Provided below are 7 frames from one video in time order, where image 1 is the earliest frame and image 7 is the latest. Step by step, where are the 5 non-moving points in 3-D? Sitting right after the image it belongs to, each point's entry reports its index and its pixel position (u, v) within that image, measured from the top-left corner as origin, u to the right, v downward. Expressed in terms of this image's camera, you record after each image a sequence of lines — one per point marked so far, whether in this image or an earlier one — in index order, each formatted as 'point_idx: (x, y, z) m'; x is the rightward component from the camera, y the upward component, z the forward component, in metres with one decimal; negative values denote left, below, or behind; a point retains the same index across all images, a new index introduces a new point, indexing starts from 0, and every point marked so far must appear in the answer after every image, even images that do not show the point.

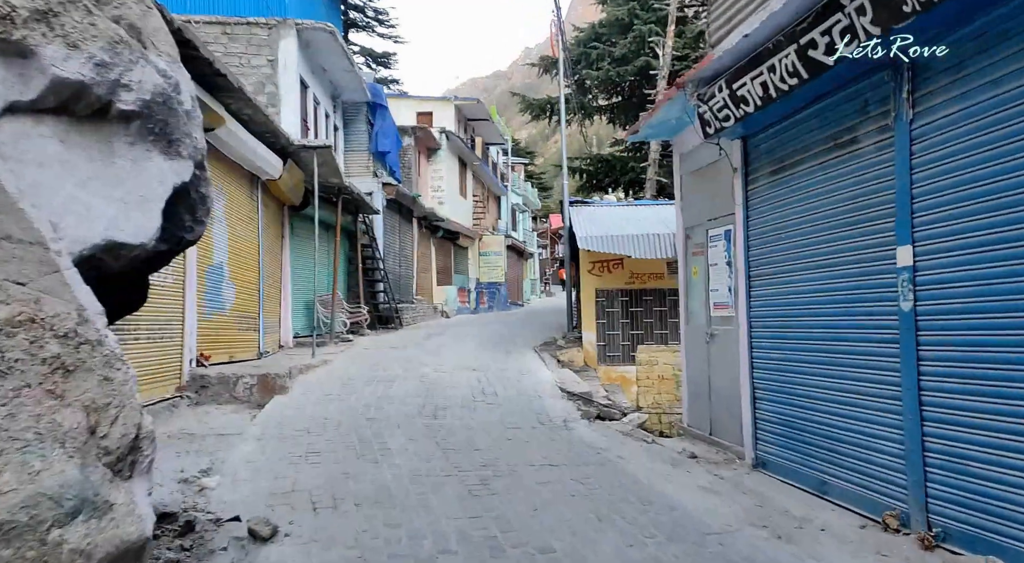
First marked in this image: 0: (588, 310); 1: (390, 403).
0: (+1.4, -0.5, +15.3) m
1: (-1.4, -1.4, +9.6) m
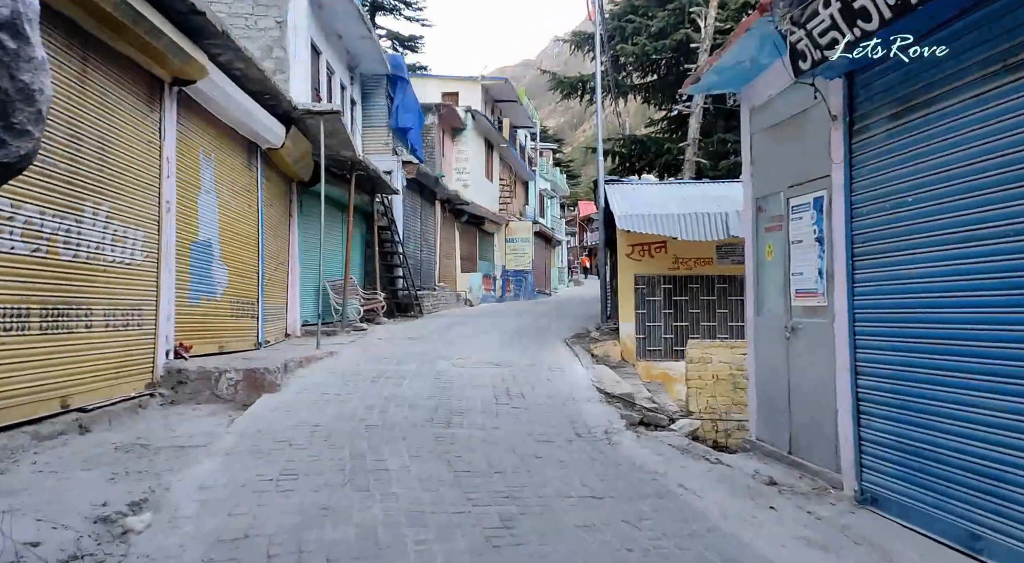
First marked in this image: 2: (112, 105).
0: (+1.9, -0.3, +13.7) m
1: (-1.1, -1.2, +8.1) m
2: (-3.6, +1.6, +7.6) m
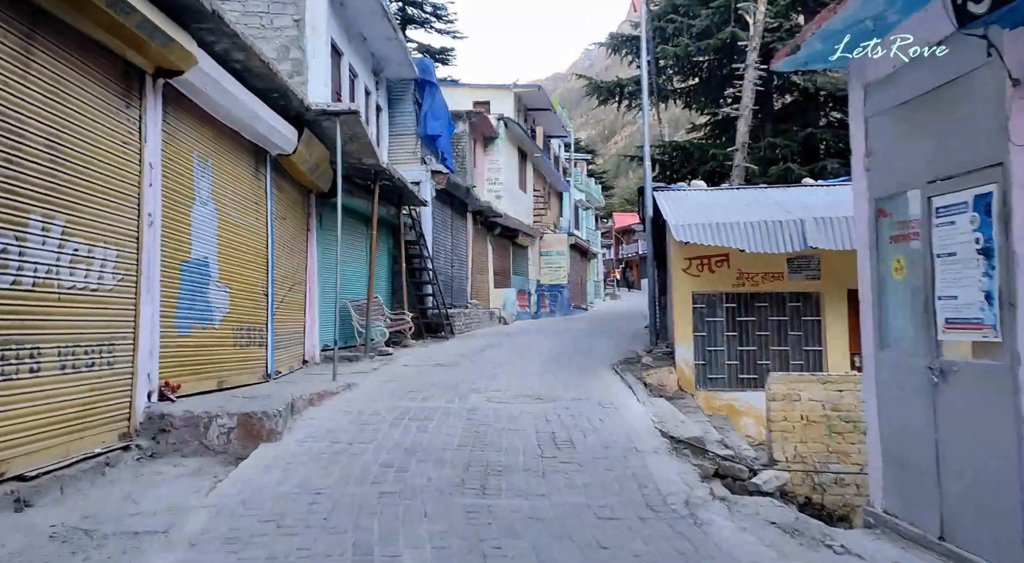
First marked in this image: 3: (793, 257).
0: (+2.5, -0.5, +12.1) m
1: (-0.7, -1.4, +6.6) m
2: (-3.3, +1.4, +6.2) m
3: (+4.0, +0.3, +11.9) m
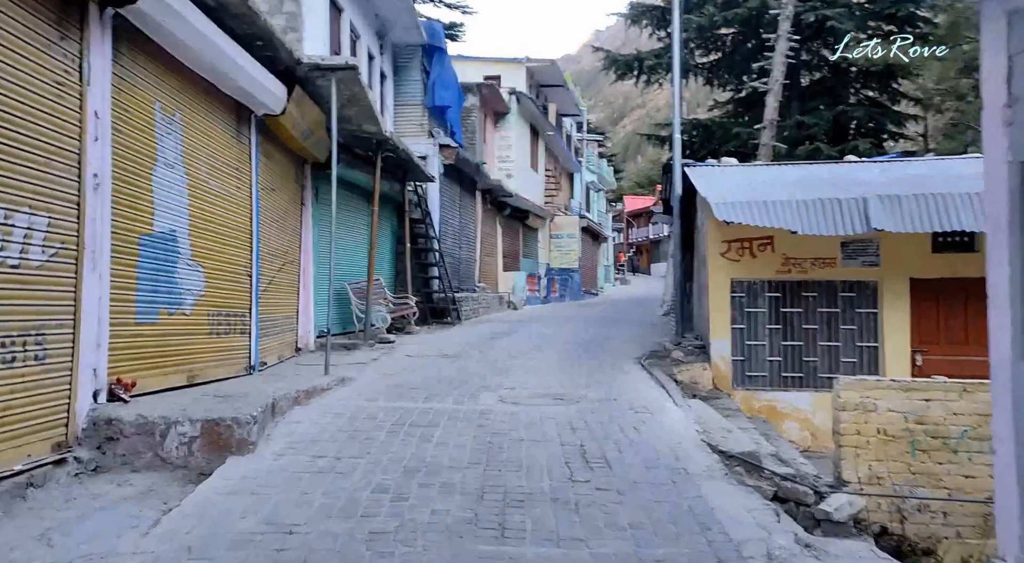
0: (+2.7, -0.3, +10.8) m
1: (-0.6, -1.3, +5.3) m
2: (-3.1, +1.5, +4.9) m
3: (+4.2, +0.5, +10.5) m
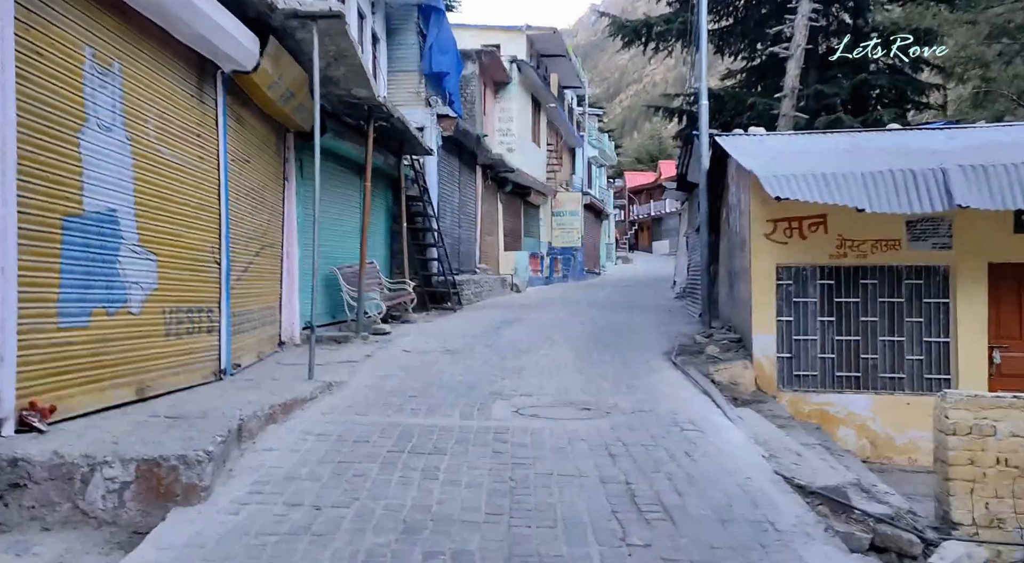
0: (+2.8, -0.2, +9.4) m
1: (-0.4, -1.3, +3.9) m
2: (-2.9, +1.5, +3.4) m
3: (+4.3, +0.7, +9.1) m
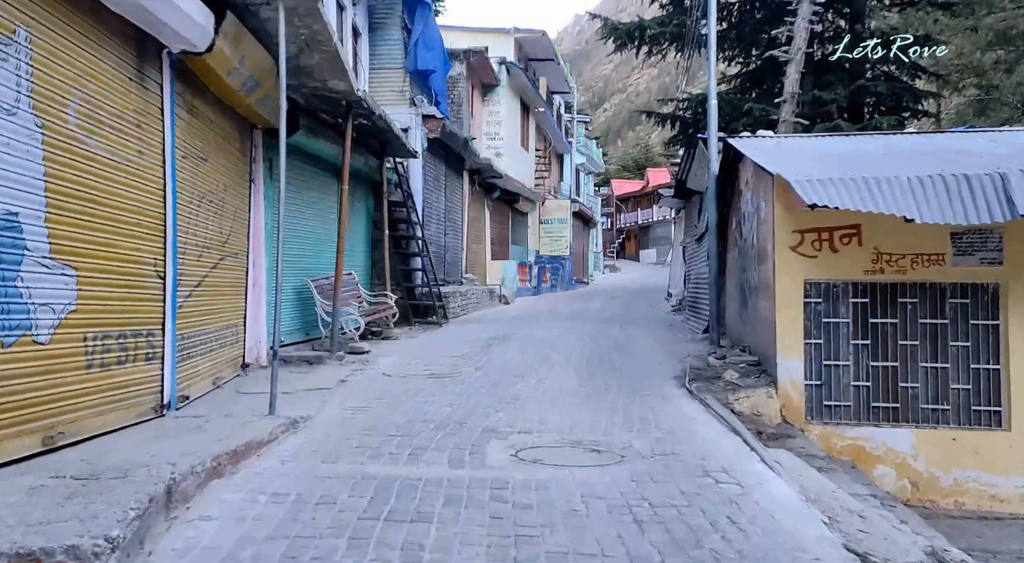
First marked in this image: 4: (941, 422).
0: (+2.7, -0.4, +8.3) m
1: (-0.4, -1.4, +2.8) m
2: (-2.8, +1.4, +2.3) m
3: (+4.3, +0.5, +8.1) m
4: (+4.2, -1.4, +8.2) m
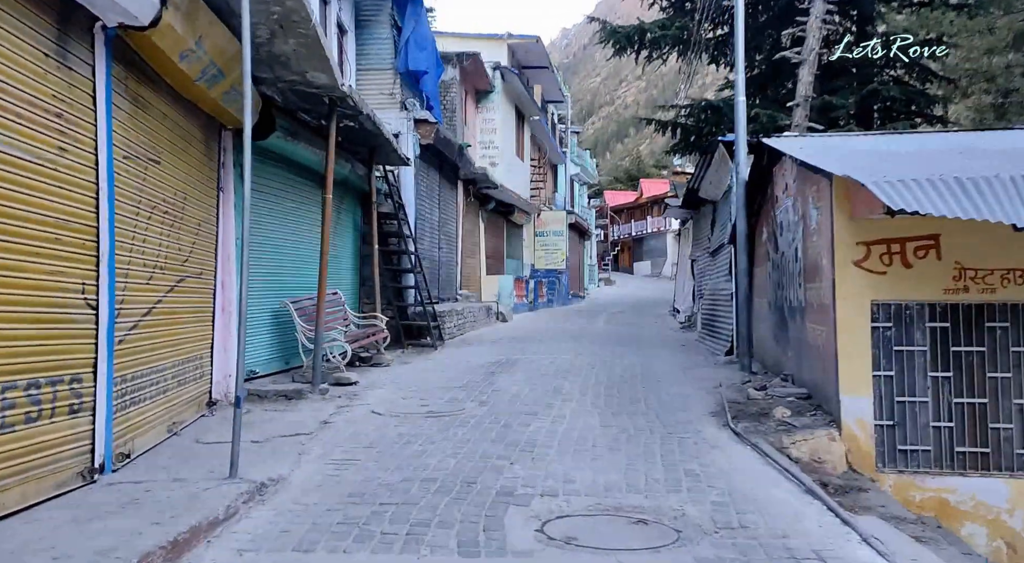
0: (+2.9, -0.5, +7.0) m
1: (-0.2, -1.5, +1.4) m
2: (-2.7, +1.3, +0.9) m
3: (+4.4, +0.3, +6.8) m
4: (+4.3, -1.5, +6.9) m
